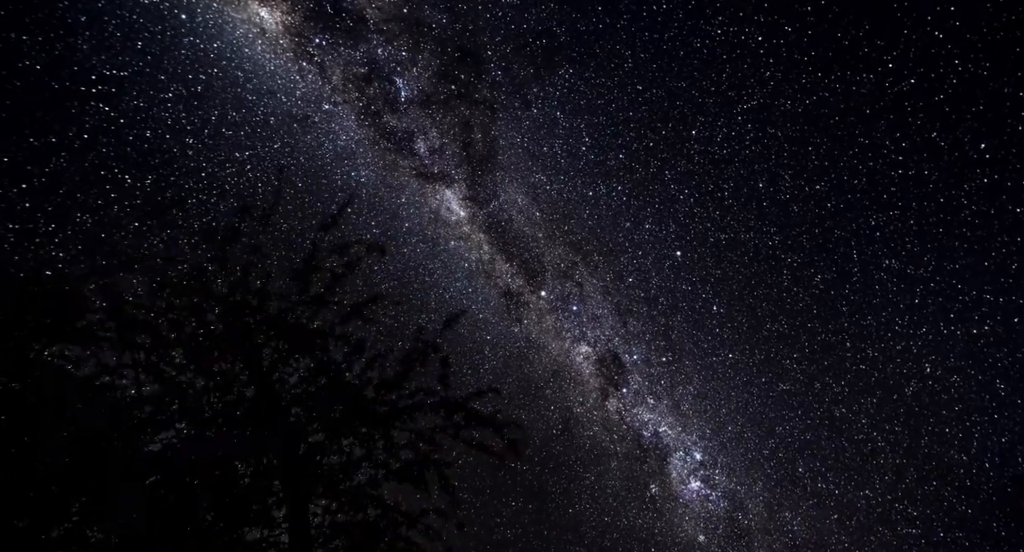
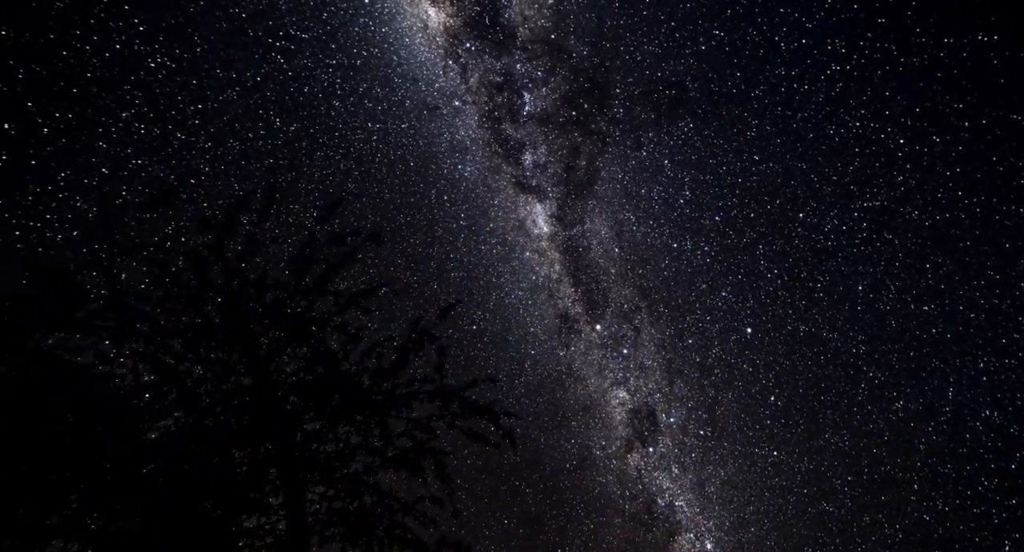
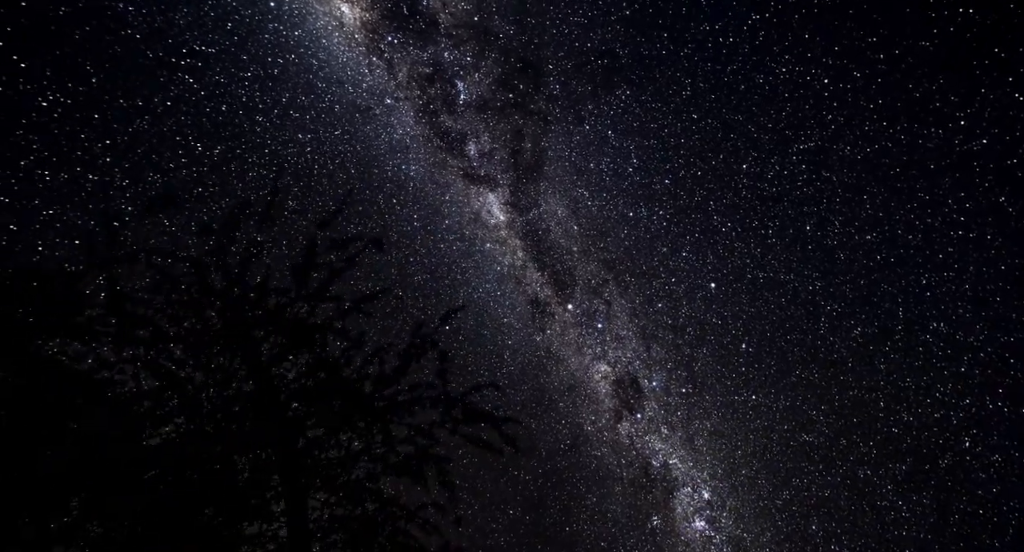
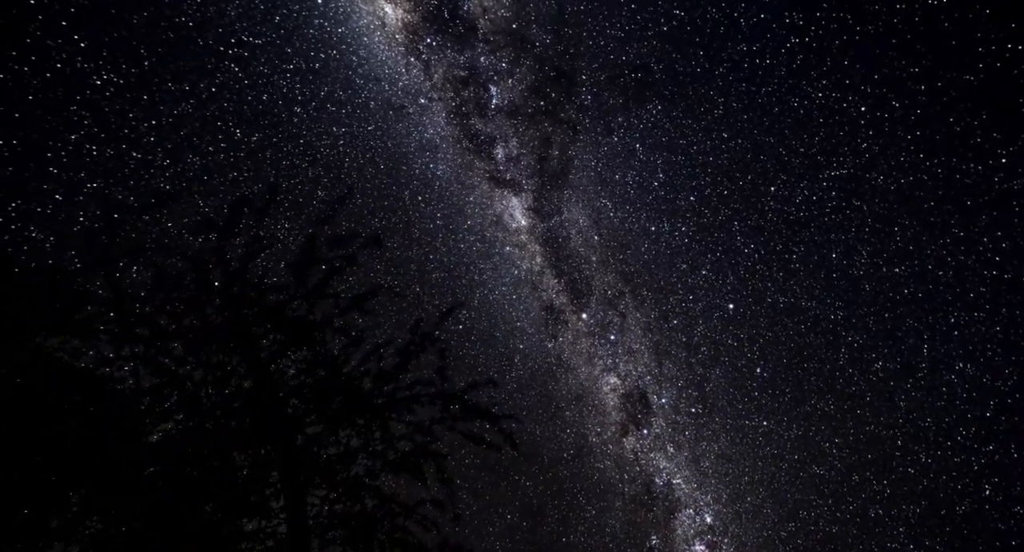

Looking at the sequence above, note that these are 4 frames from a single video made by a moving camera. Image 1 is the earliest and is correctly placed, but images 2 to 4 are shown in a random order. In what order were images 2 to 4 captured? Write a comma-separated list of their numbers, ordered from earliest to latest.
3, 4, 2
